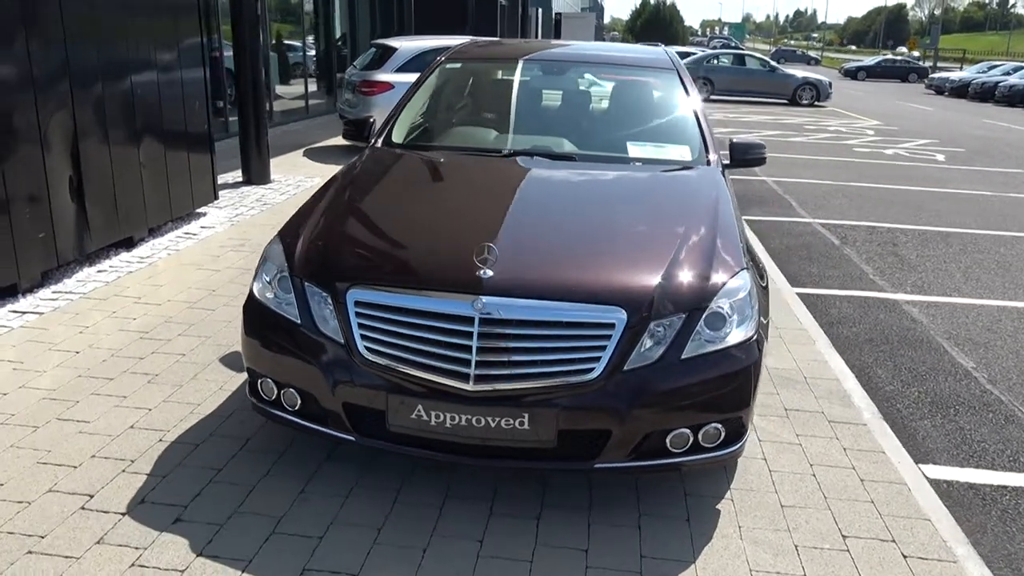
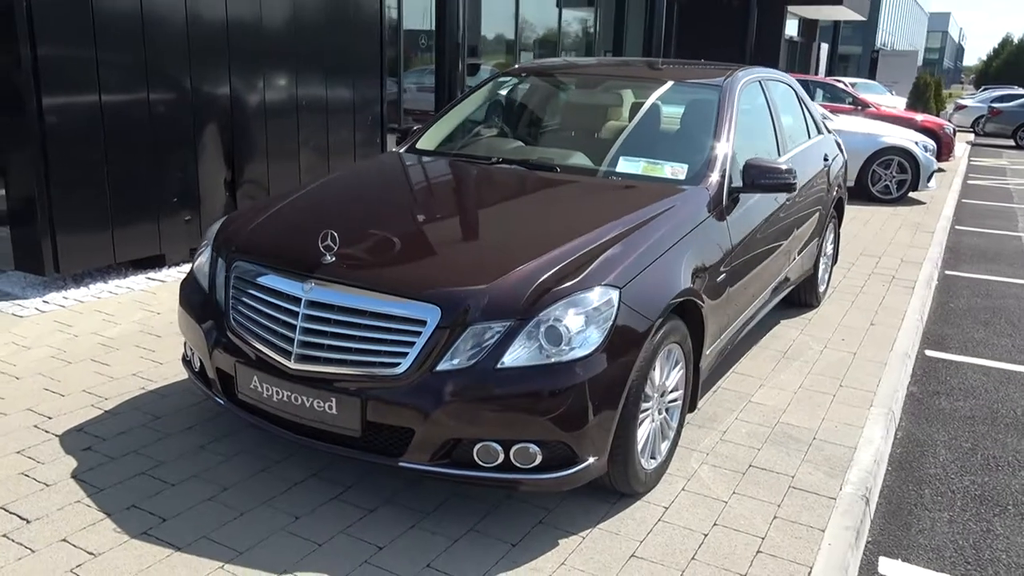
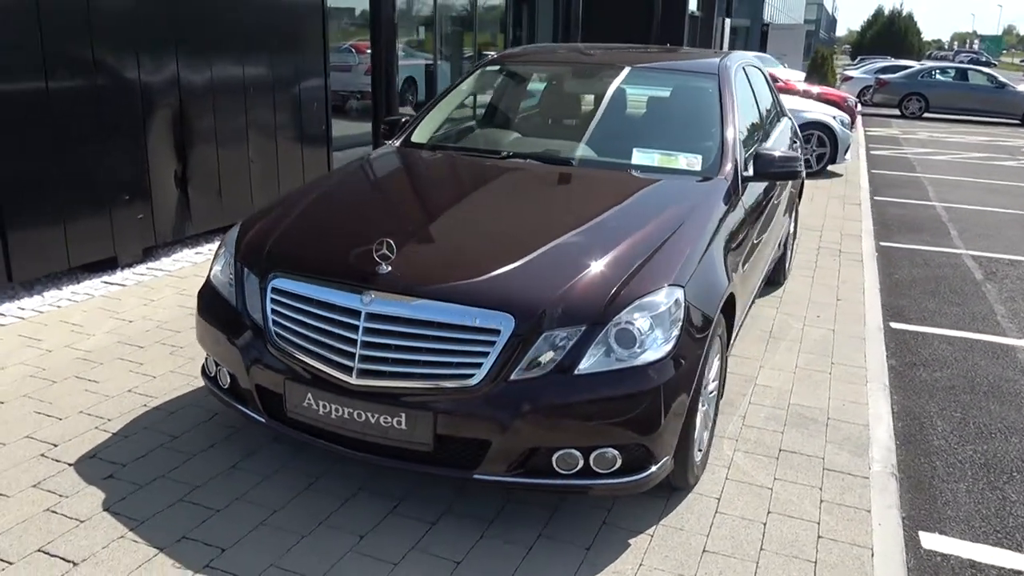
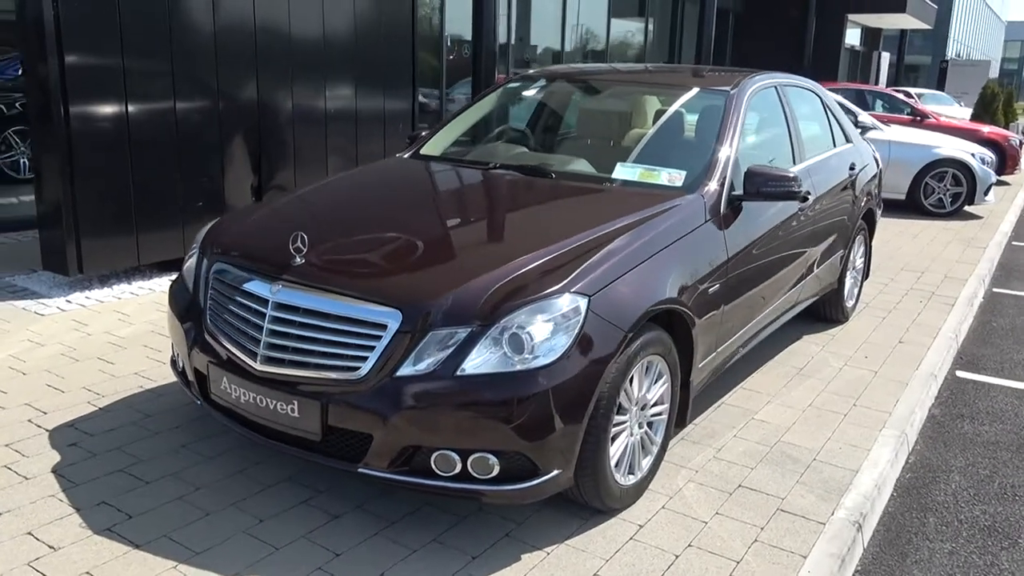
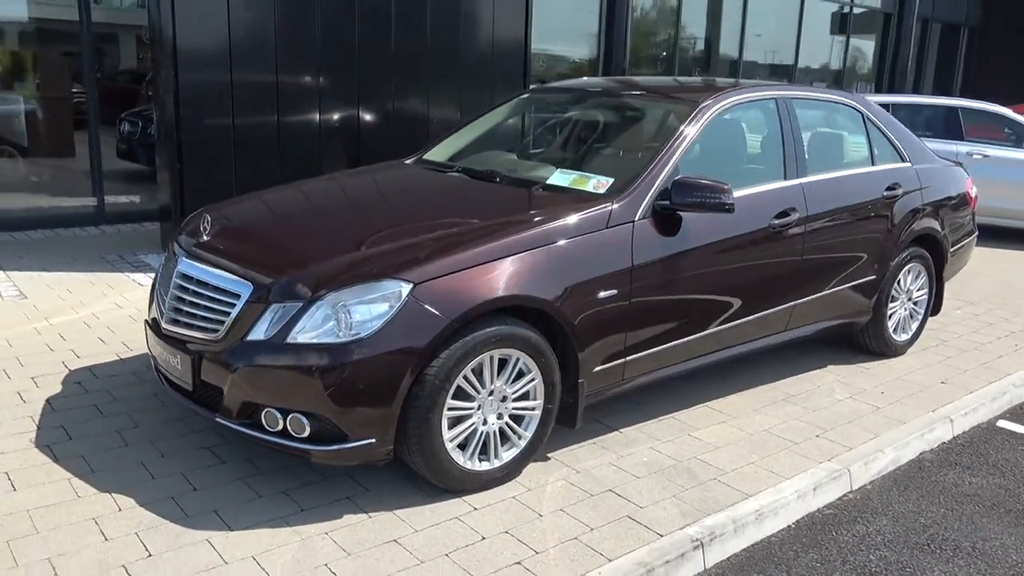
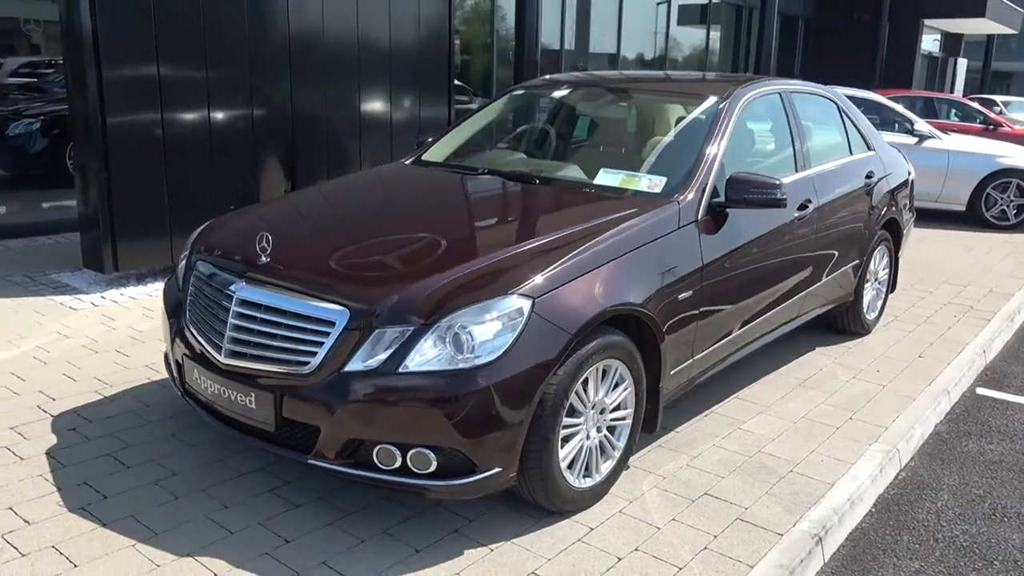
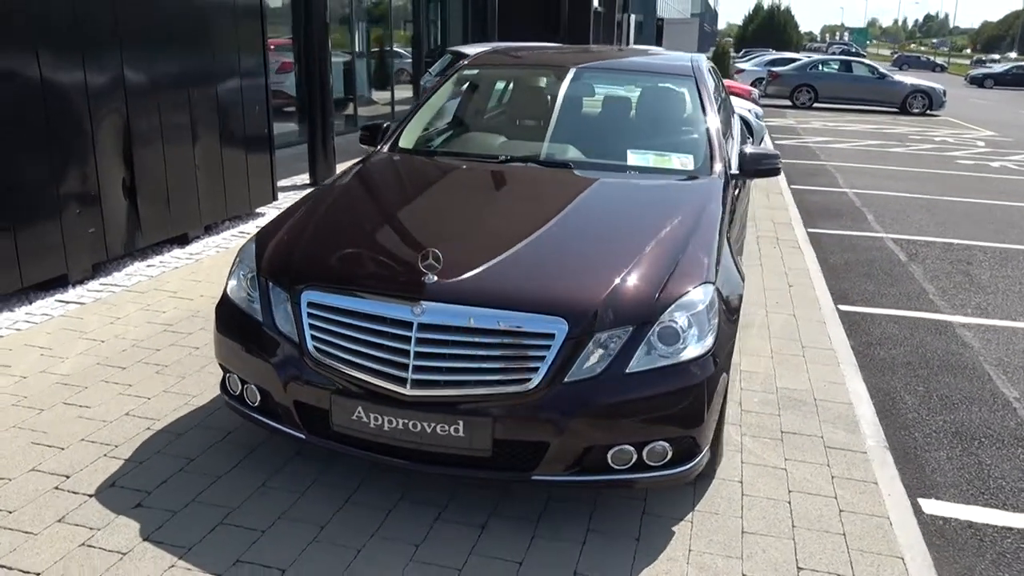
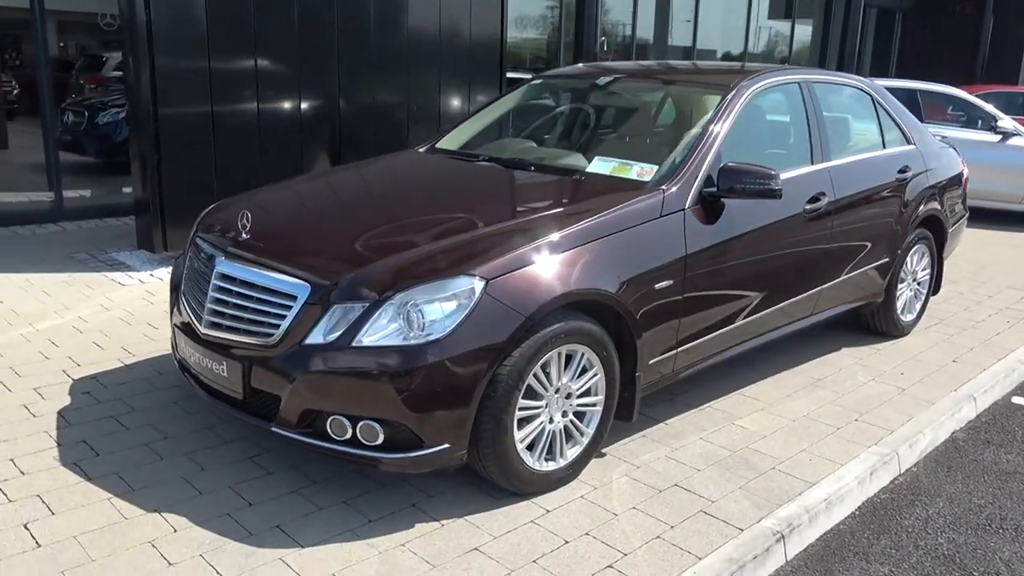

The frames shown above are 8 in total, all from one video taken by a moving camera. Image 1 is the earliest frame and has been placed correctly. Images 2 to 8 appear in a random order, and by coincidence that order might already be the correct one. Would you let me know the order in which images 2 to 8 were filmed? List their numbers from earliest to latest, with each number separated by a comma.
7, 3, 2, 4, 6, 8, 5
